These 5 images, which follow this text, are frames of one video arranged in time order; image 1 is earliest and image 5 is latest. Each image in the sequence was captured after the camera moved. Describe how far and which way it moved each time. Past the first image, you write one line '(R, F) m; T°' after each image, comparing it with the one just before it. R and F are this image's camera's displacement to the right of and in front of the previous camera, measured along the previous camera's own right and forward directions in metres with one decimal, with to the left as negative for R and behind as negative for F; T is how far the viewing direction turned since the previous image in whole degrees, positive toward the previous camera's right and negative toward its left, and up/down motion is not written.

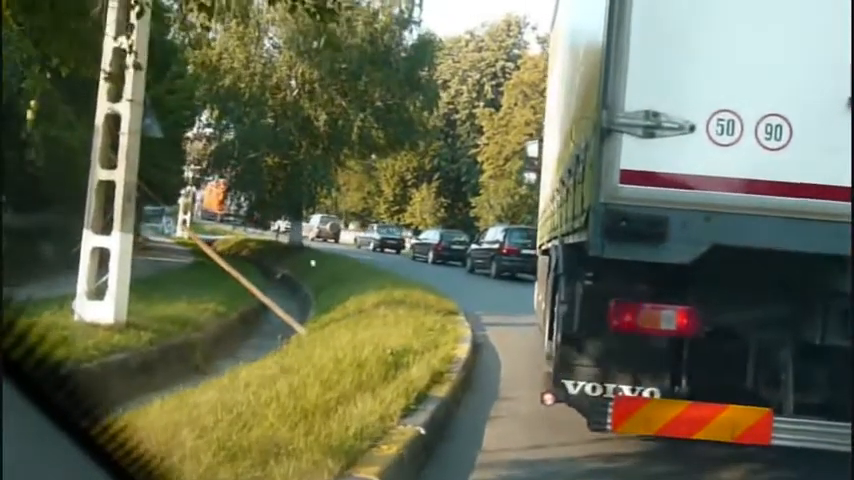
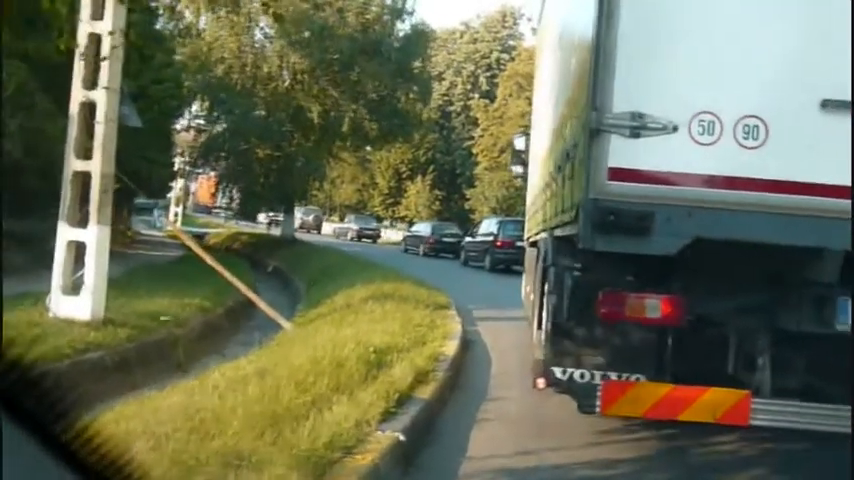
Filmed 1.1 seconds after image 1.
(+0.1, +0.5) m; 0°
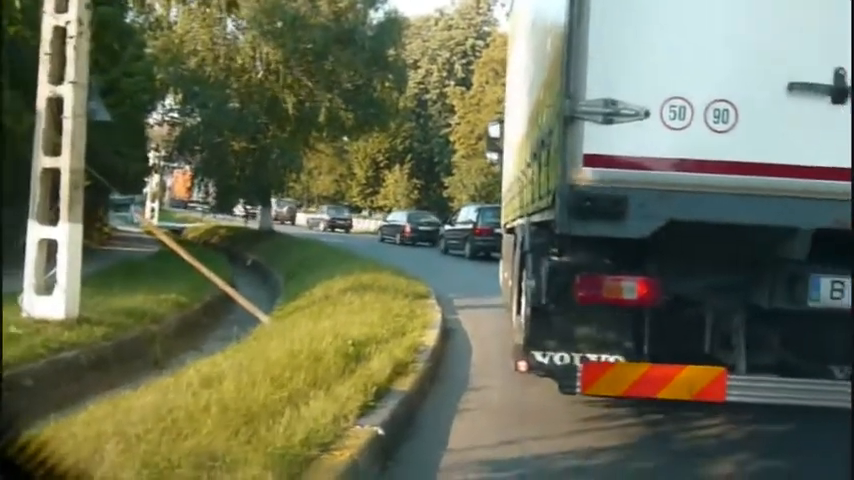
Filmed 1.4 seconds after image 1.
(0.0, +0.1) m; +1°
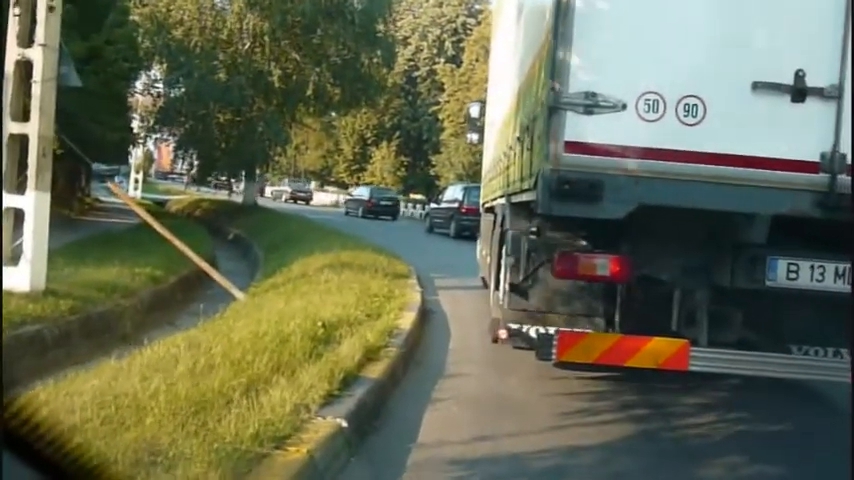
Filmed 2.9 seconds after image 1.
(+0.1, +0.4) m; +1°
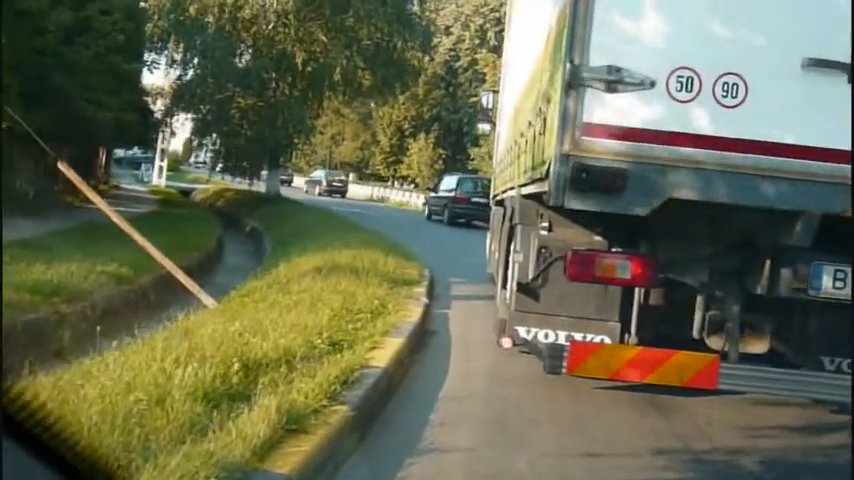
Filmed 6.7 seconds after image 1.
(+0.3, +2.6) m; -2°
